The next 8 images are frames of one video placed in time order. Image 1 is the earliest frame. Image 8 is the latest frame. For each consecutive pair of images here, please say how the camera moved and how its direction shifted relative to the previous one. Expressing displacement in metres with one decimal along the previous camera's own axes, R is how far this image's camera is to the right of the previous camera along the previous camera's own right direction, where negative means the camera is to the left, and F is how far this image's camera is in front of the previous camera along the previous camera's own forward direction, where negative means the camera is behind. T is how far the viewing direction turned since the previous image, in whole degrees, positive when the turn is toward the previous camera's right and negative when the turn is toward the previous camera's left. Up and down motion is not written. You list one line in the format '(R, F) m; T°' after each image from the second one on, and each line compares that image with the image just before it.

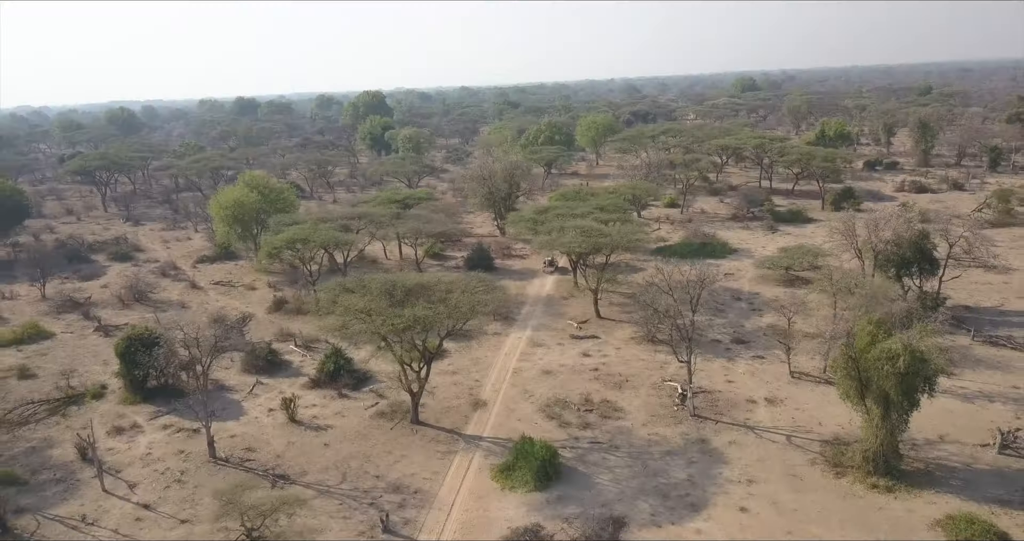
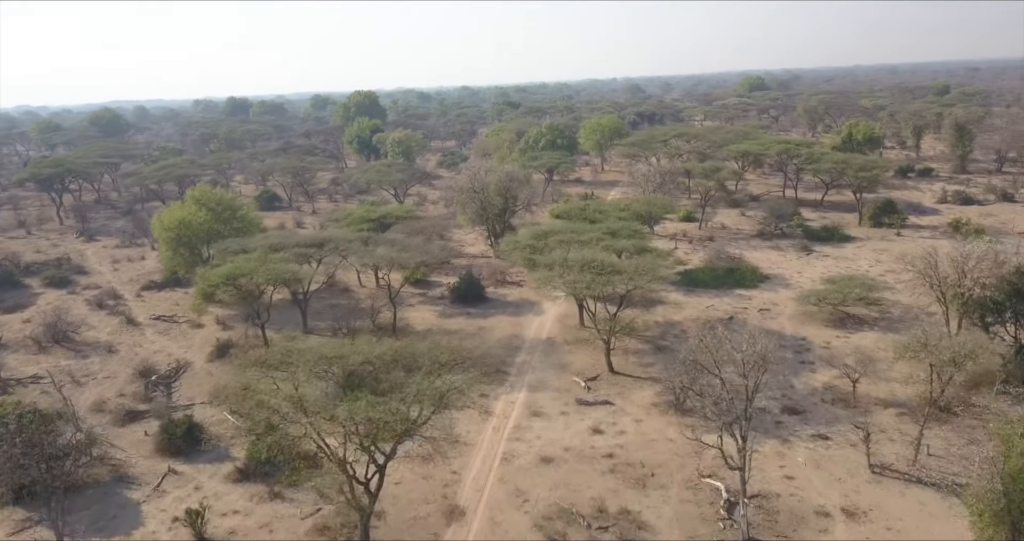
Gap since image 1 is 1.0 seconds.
(+0.3, +4.9) m; 0°
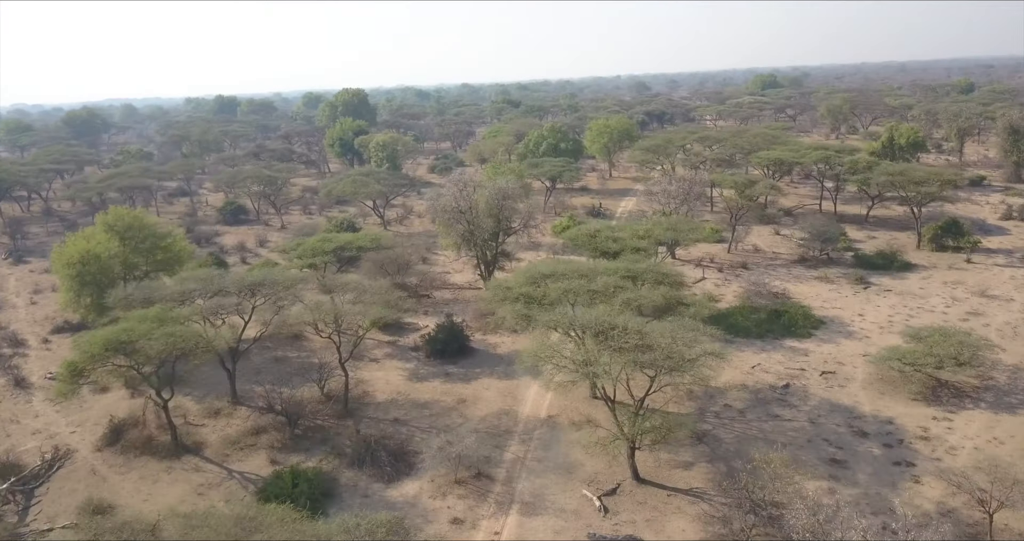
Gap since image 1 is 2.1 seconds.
(+0.3, +5.7) m; 0°
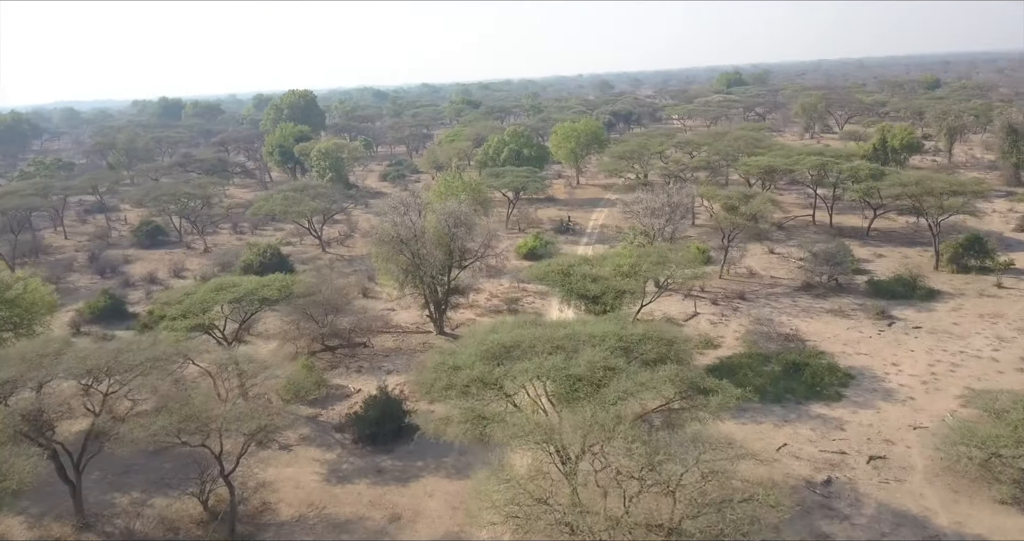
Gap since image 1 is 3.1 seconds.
(+0.3, +4.9) m; +3°
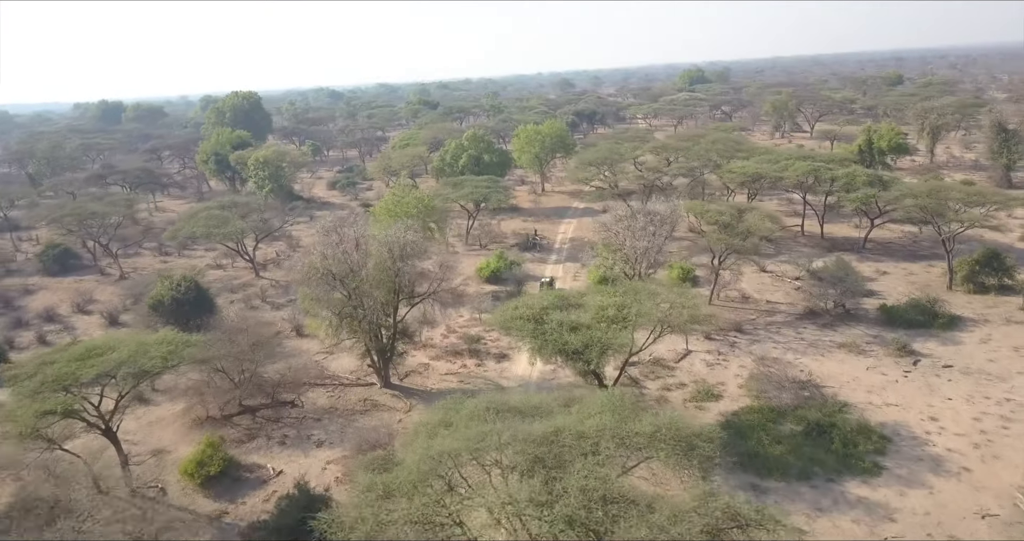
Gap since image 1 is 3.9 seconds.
(+0.1, +3.8) m; +3°
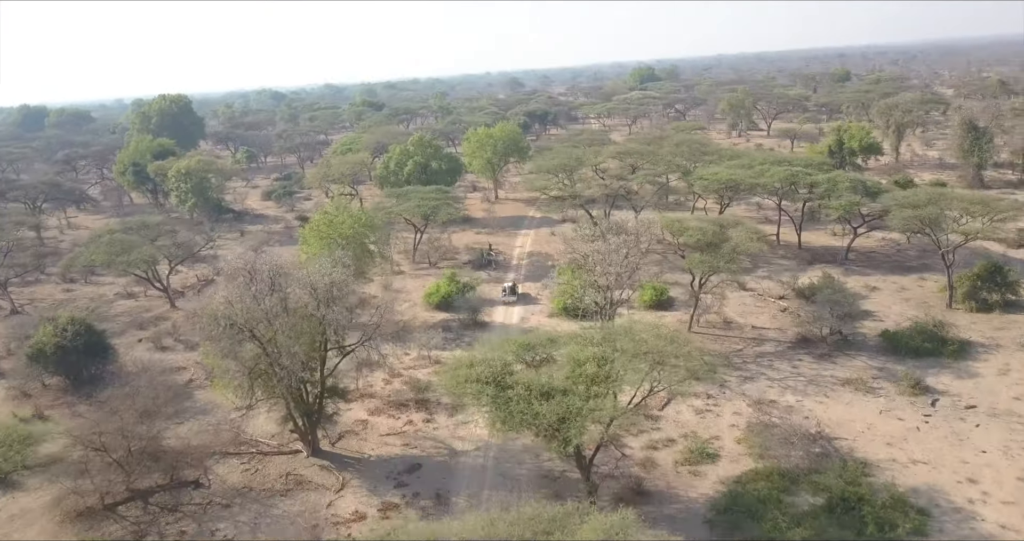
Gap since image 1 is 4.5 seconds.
(0.0, +3.2) m; +4°
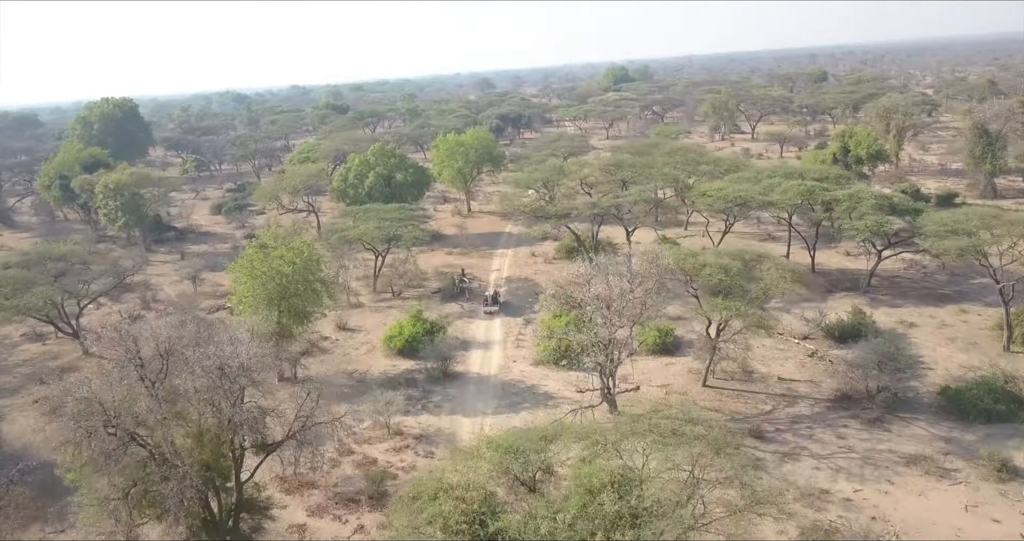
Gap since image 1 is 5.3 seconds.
(-0.1, +3.8) m; +2°
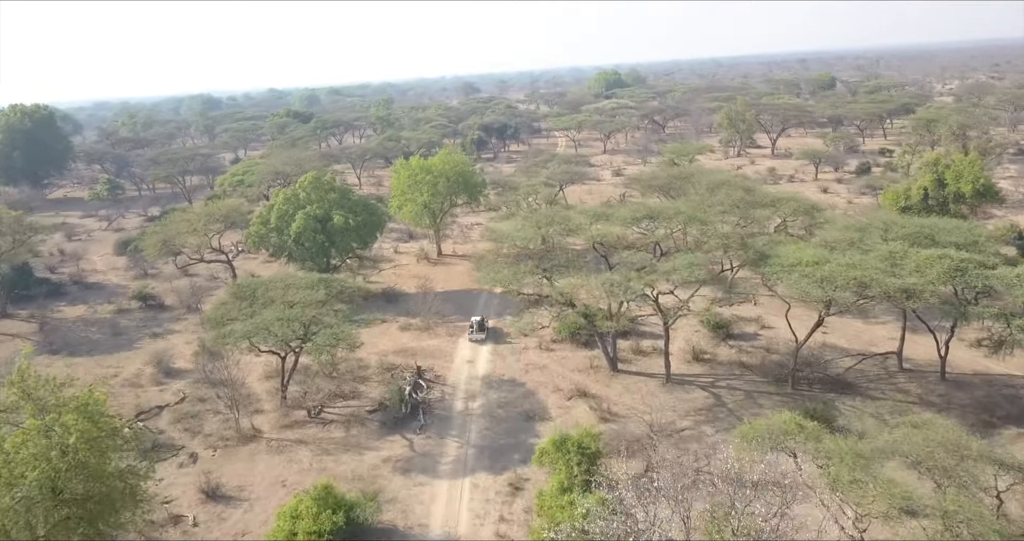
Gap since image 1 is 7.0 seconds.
(+0.2, +9.0) m; +1°
